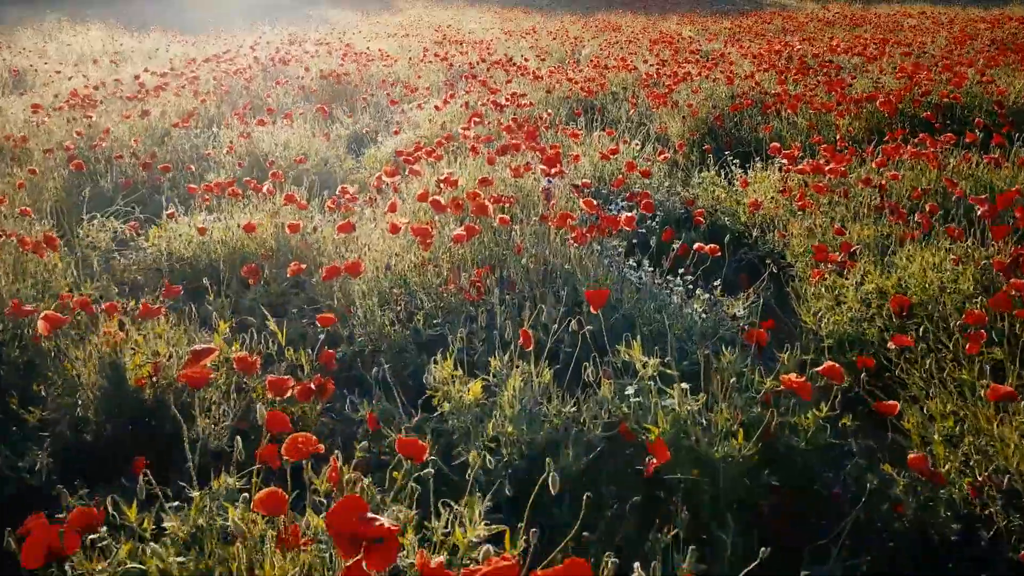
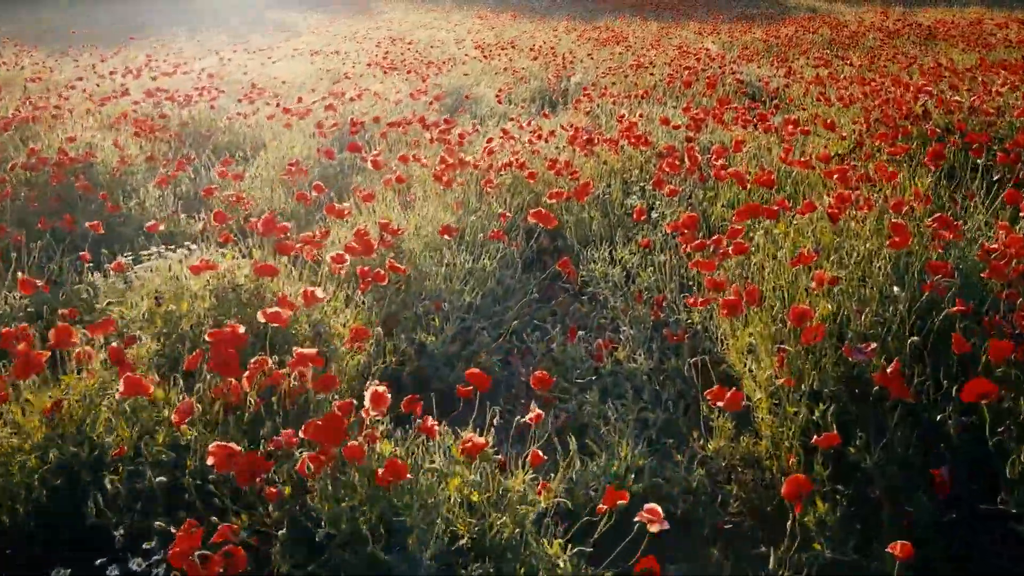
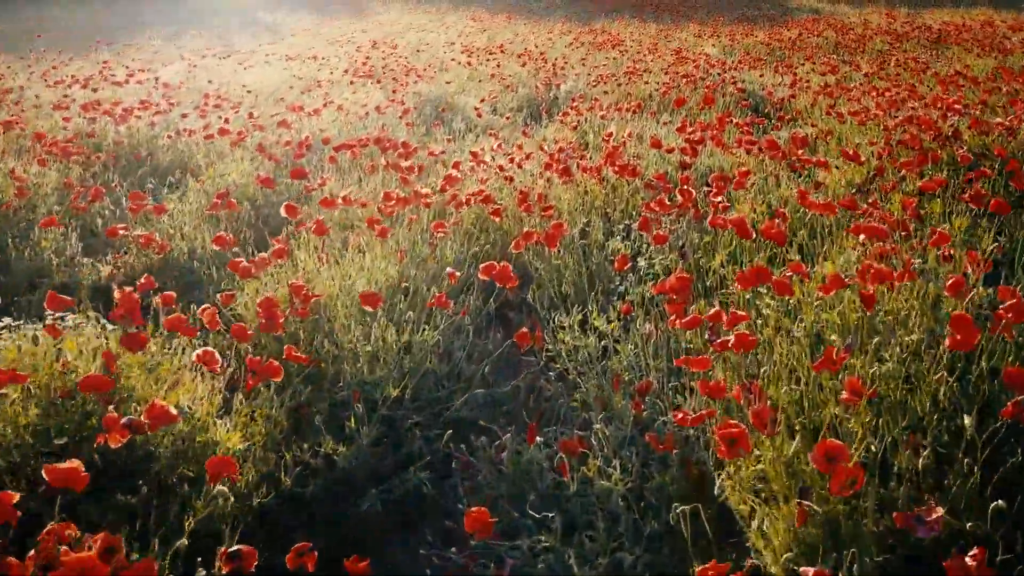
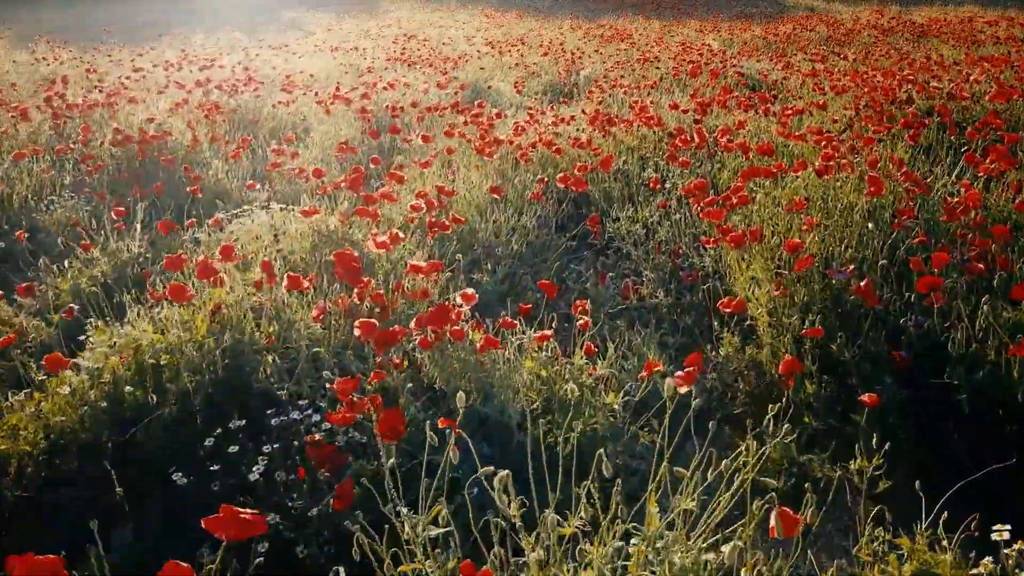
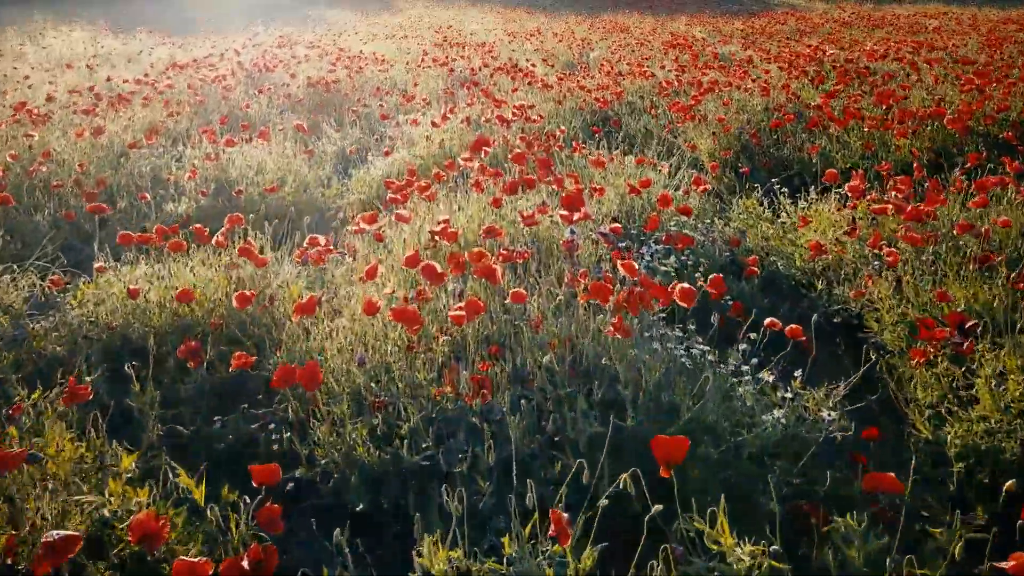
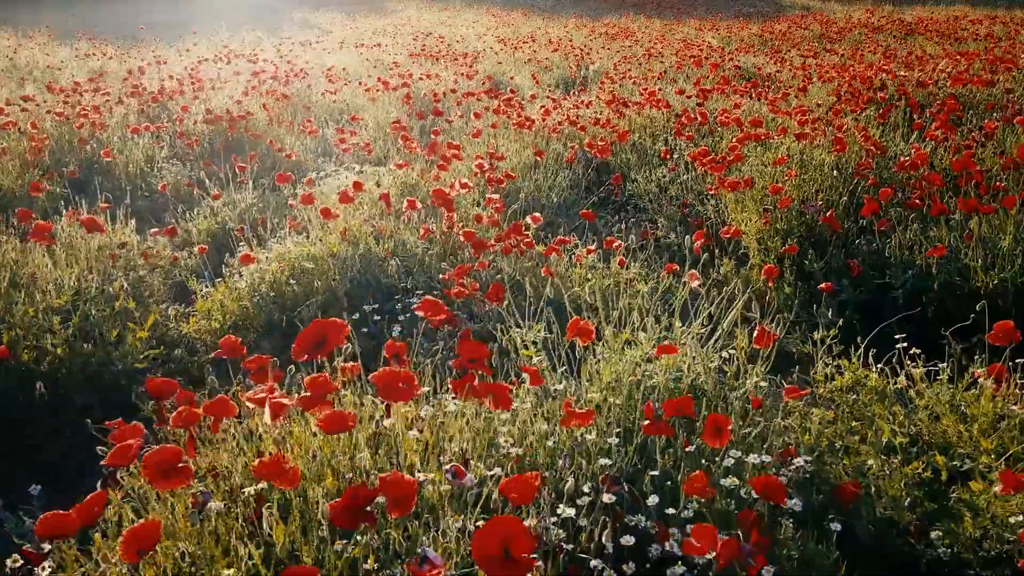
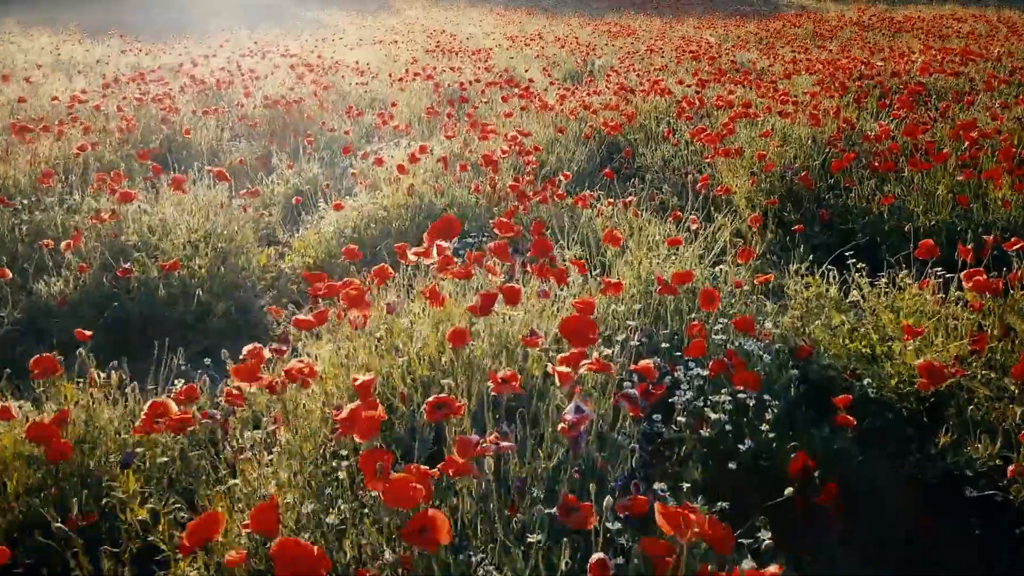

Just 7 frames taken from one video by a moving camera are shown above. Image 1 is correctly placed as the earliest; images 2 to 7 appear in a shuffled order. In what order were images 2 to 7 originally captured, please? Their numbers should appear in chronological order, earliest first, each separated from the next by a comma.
5, 7, 6, 4, 2, 3
